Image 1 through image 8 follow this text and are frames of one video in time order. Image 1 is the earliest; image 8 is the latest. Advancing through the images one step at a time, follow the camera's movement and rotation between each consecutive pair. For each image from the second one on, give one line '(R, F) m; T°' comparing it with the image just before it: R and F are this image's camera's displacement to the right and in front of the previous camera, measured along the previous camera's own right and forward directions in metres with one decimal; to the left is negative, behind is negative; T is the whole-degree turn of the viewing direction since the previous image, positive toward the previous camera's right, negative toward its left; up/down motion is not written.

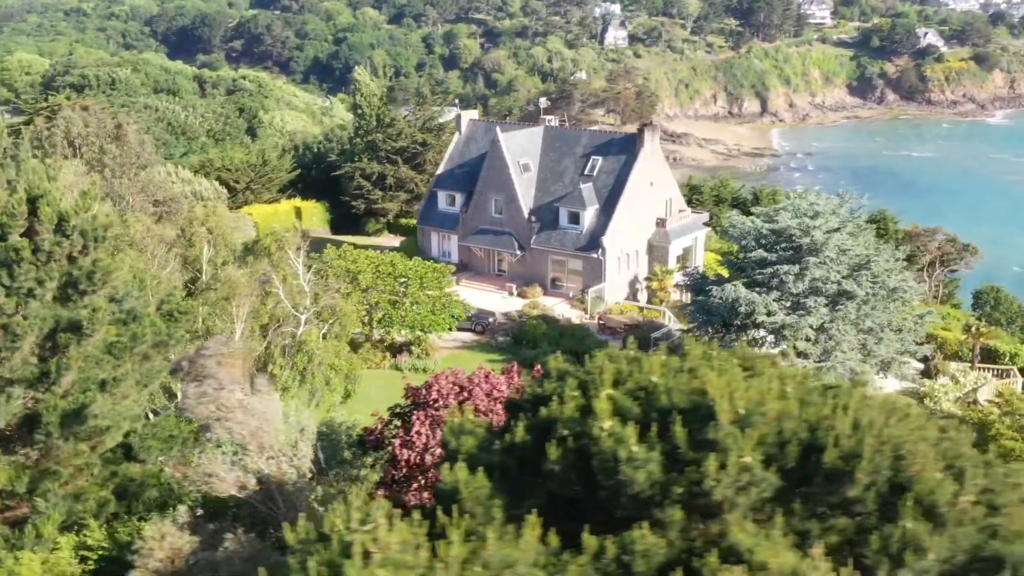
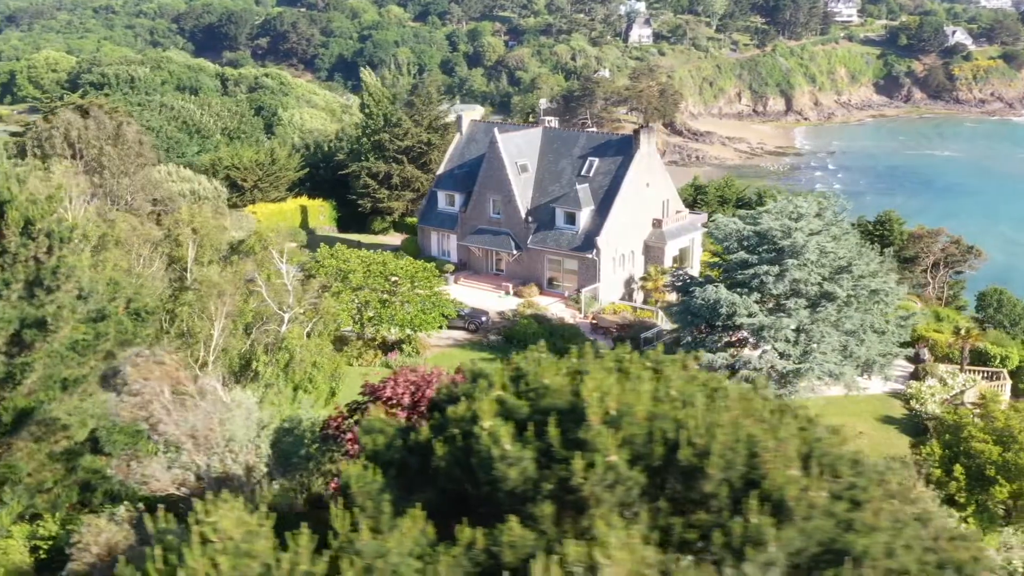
(+1.0, -0.4) m; -1°
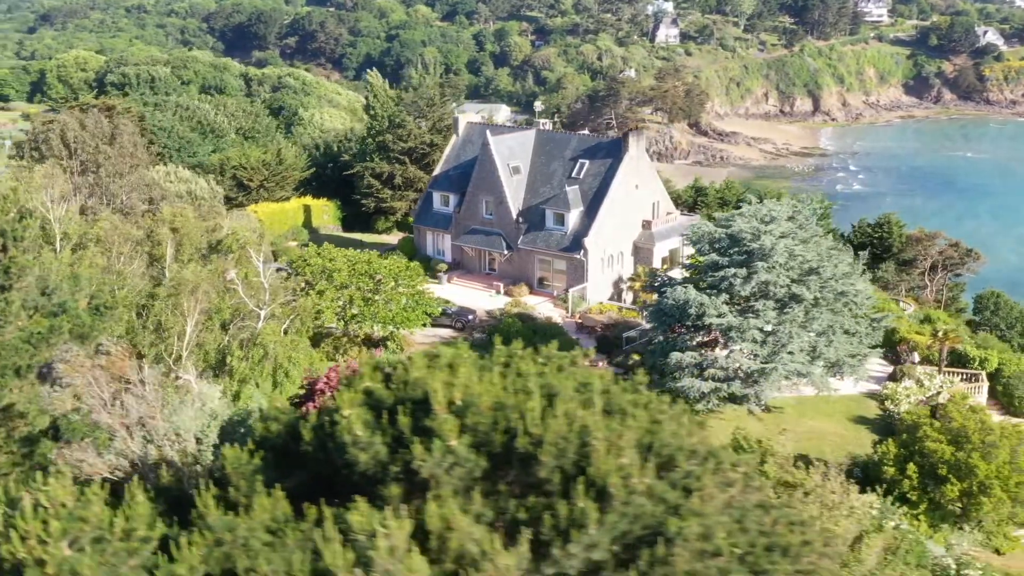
(+1.4, -0.7) m; -2°
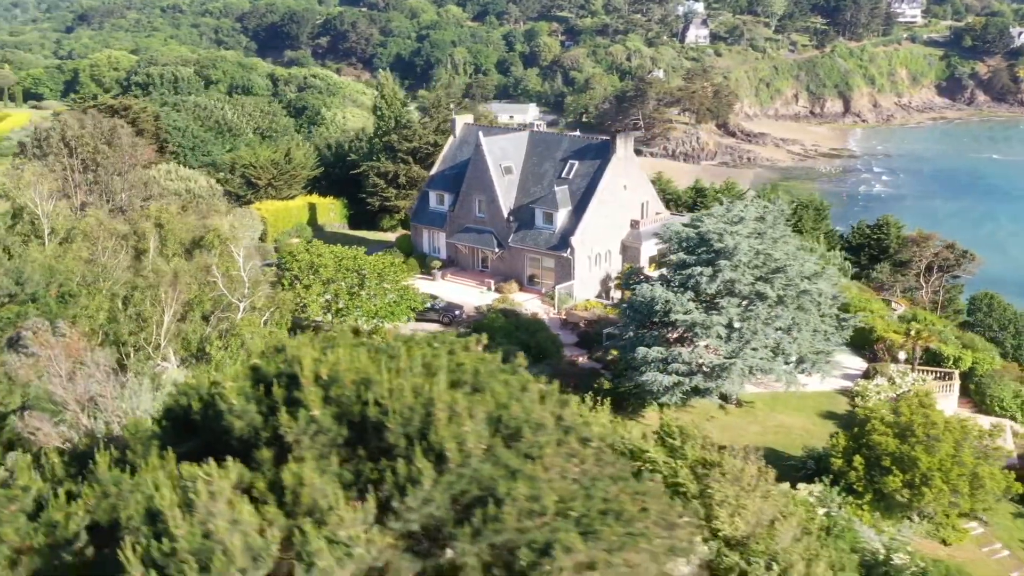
(+1.5, -1.1) m; -2°
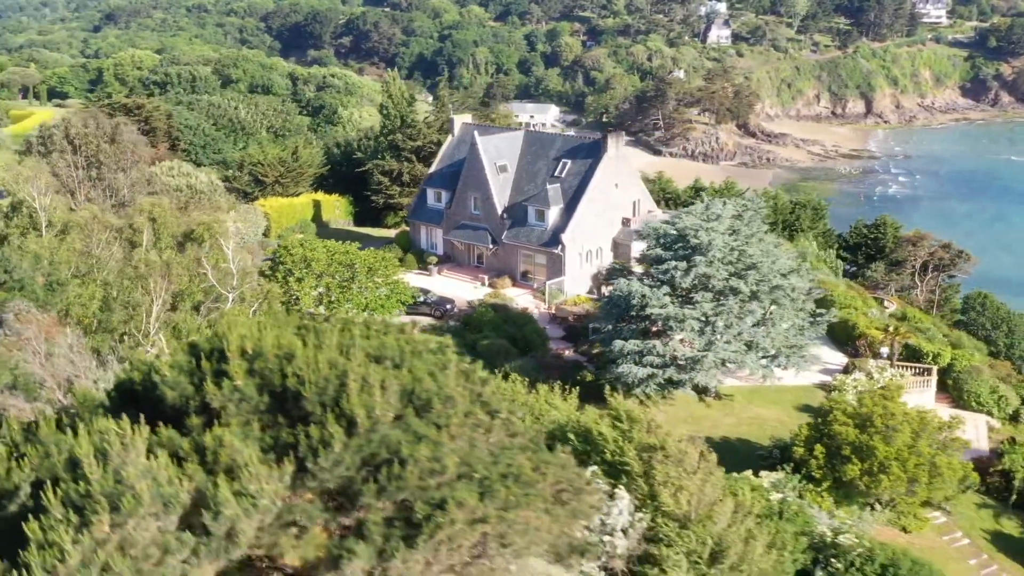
(+1.1, -1.0) m; -1°
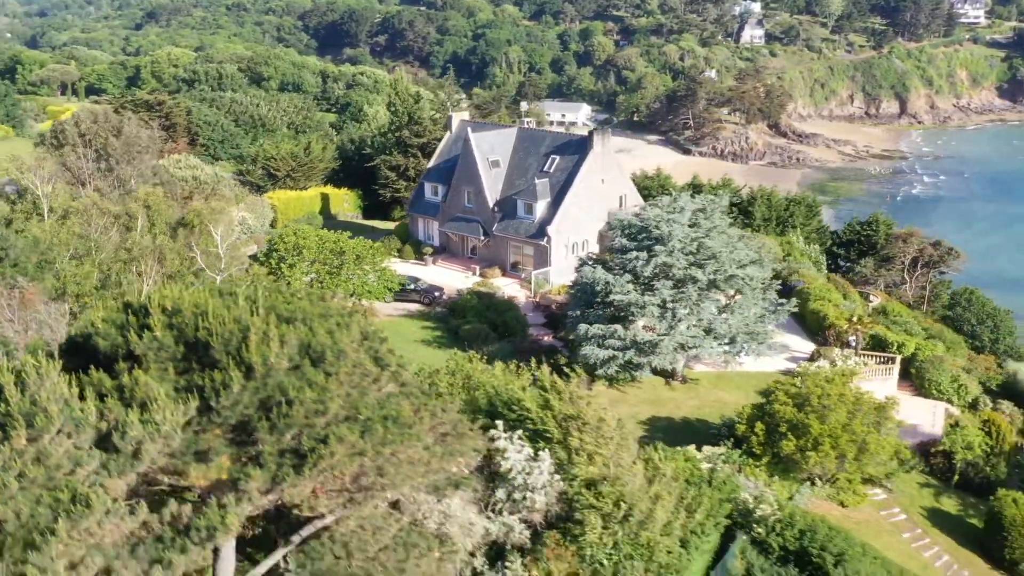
(+1.8, -1.9) m; -2°
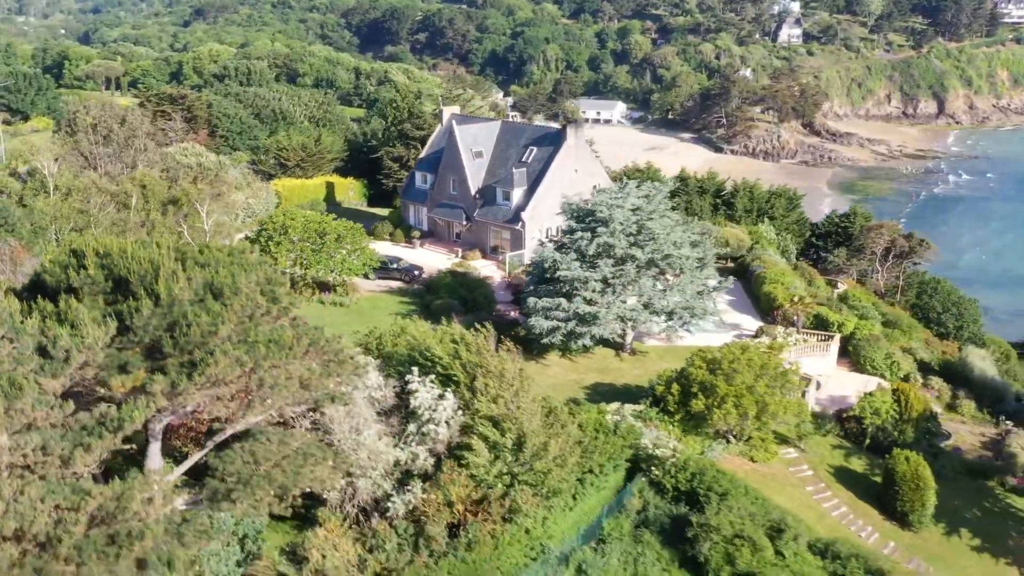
(+2.7, -3.3) m; -2°
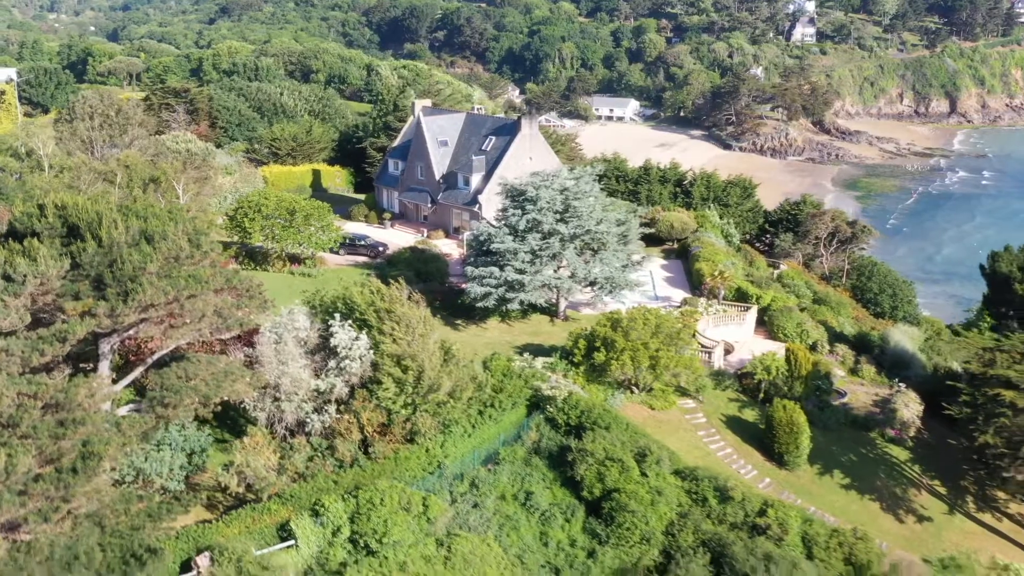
(+3.0, -4.4) m; -1°
